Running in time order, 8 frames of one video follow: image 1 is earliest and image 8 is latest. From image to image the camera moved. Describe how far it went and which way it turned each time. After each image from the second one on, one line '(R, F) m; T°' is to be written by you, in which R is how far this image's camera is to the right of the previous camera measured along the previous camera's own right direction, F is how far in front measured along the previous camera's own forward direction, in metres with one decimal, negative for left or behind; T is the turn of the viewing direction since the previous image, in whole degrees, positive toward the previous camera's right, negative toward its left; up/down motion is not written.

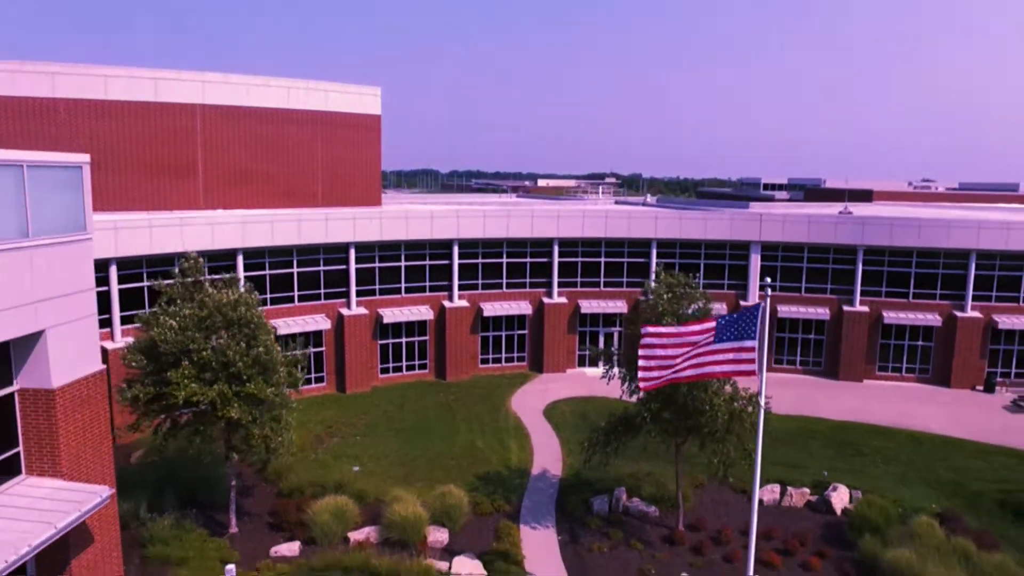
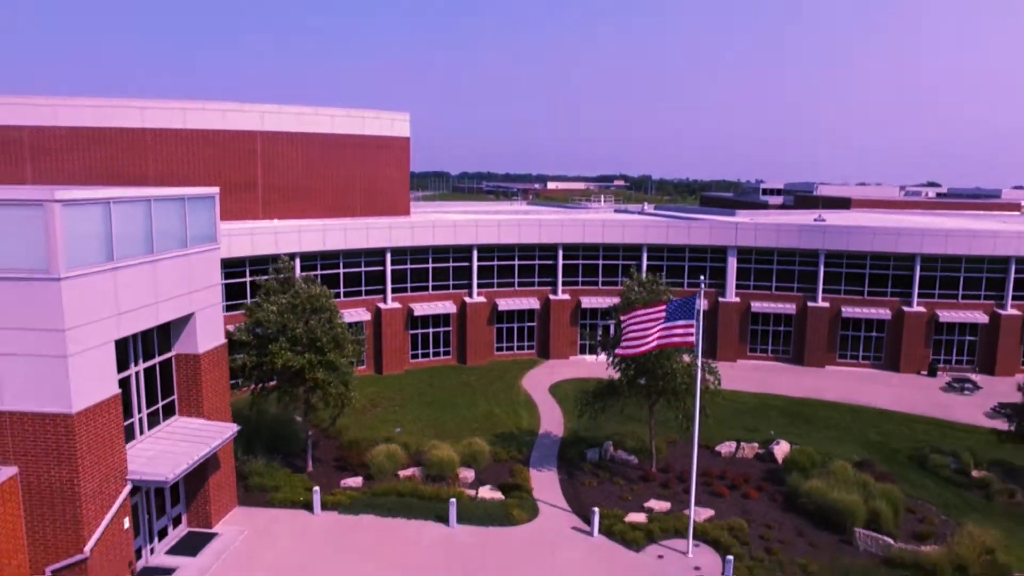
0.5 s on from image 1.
(0.0, -4.1) m; -1°
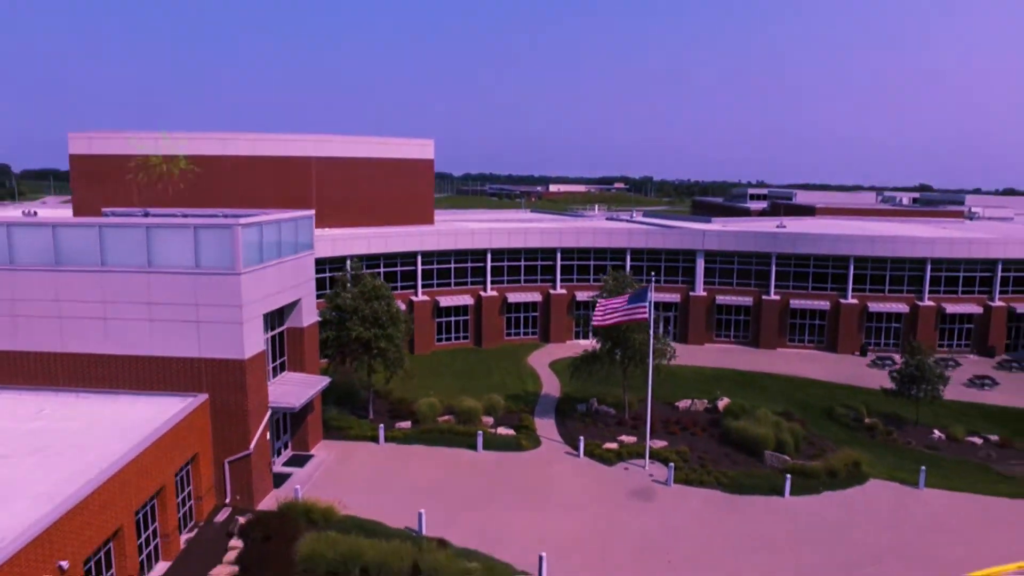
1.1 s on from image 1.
(-0.2, -6.1) m; 0°
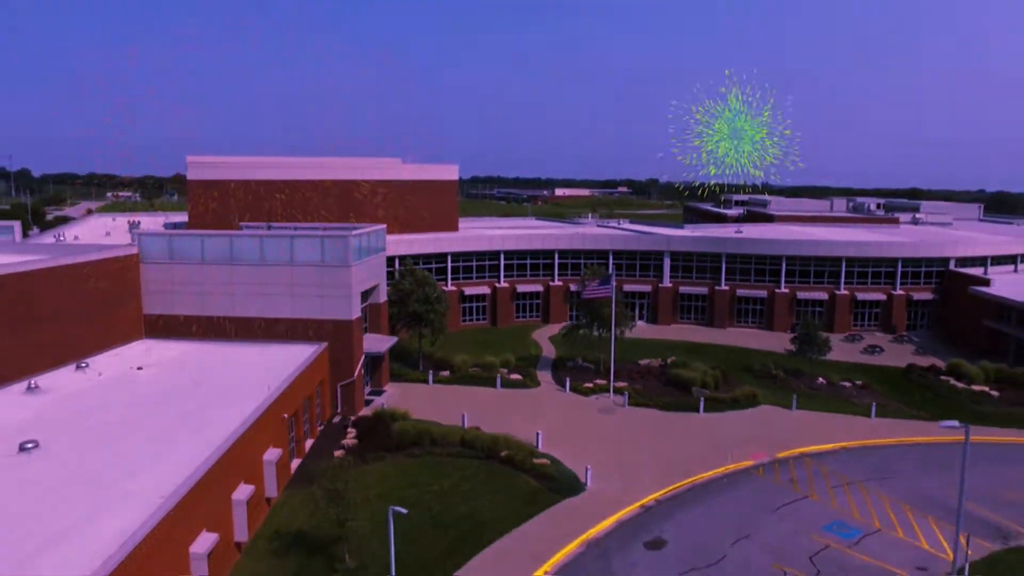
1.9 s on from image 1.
(0.0, -9.8) m; -1°
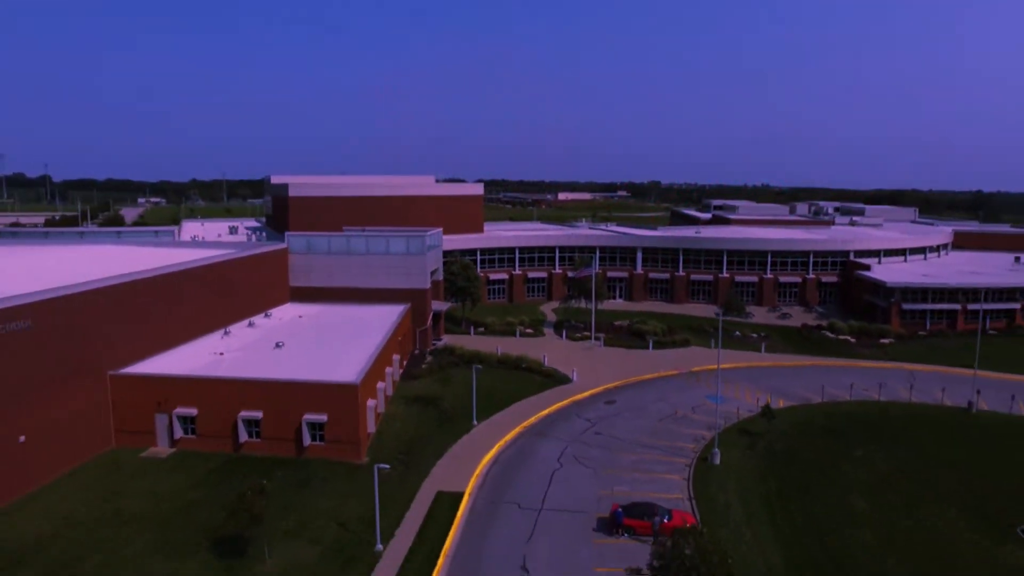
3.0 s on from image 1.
(-0.6, -15.3) m; 0°
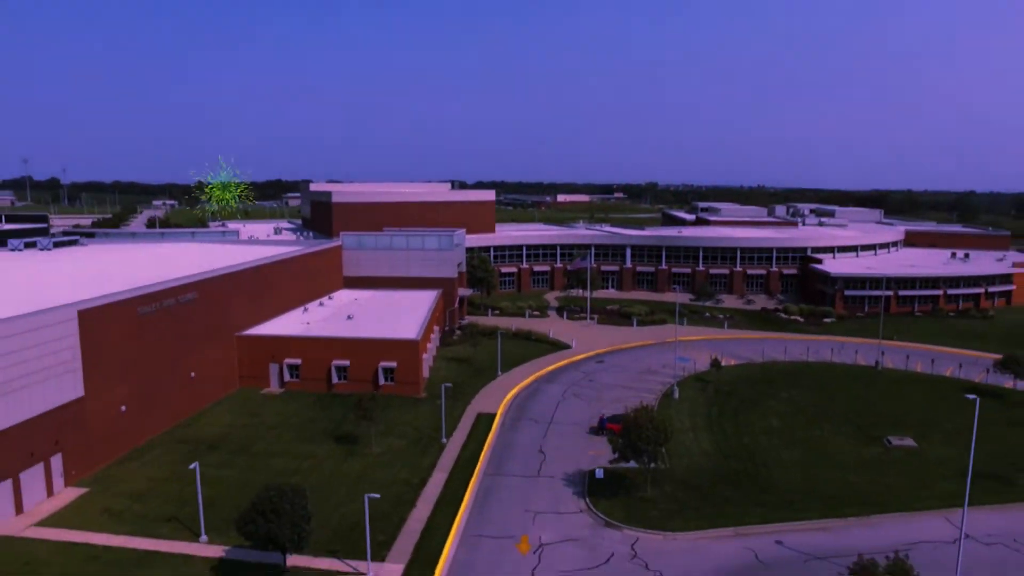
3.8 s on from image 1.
(-0.8, -10.3) m; 0°
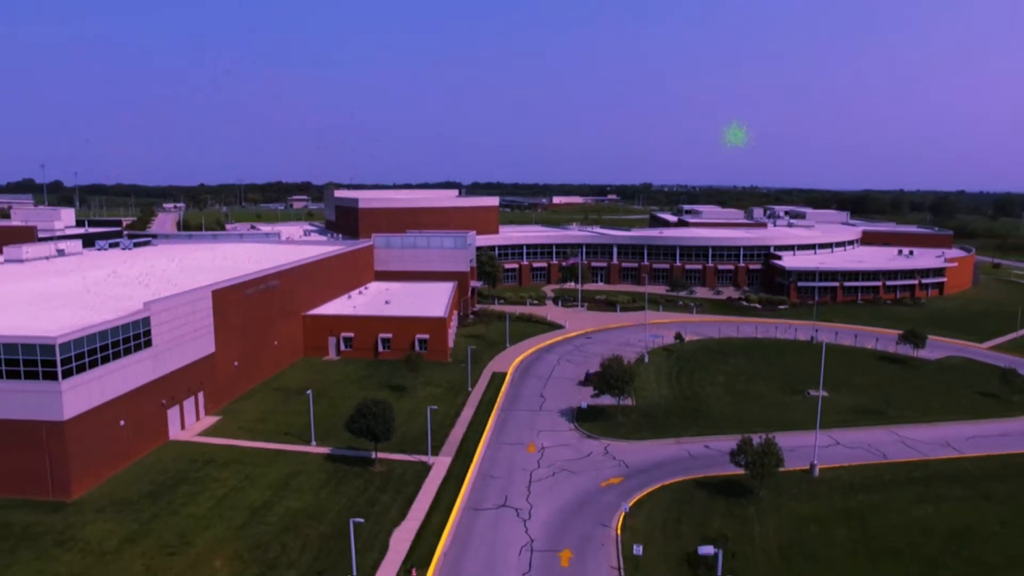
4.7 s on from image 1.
(-0.6, -10.3) m; 0°
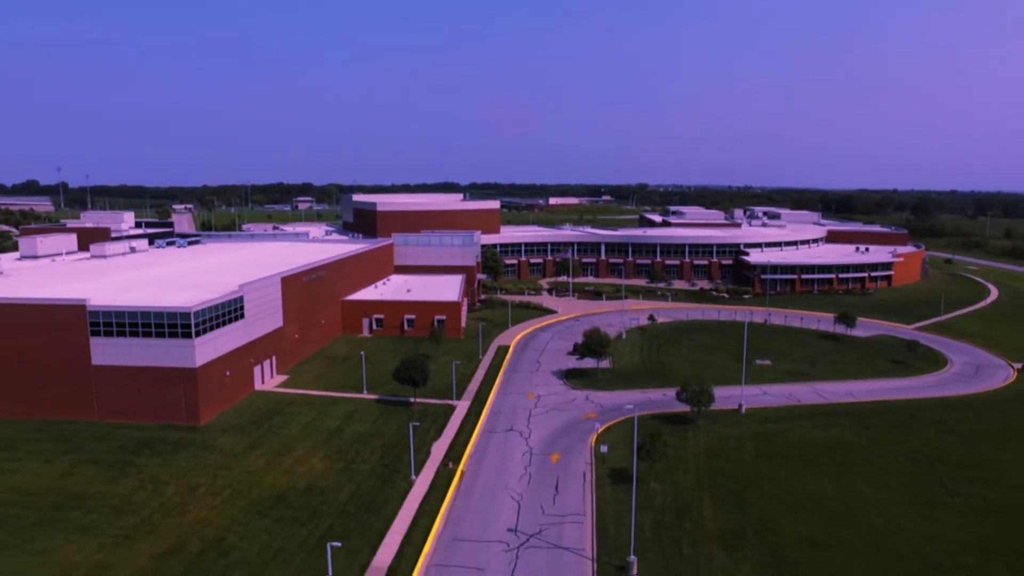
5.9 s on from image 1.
(-0.3, -10.2) m; 0°
